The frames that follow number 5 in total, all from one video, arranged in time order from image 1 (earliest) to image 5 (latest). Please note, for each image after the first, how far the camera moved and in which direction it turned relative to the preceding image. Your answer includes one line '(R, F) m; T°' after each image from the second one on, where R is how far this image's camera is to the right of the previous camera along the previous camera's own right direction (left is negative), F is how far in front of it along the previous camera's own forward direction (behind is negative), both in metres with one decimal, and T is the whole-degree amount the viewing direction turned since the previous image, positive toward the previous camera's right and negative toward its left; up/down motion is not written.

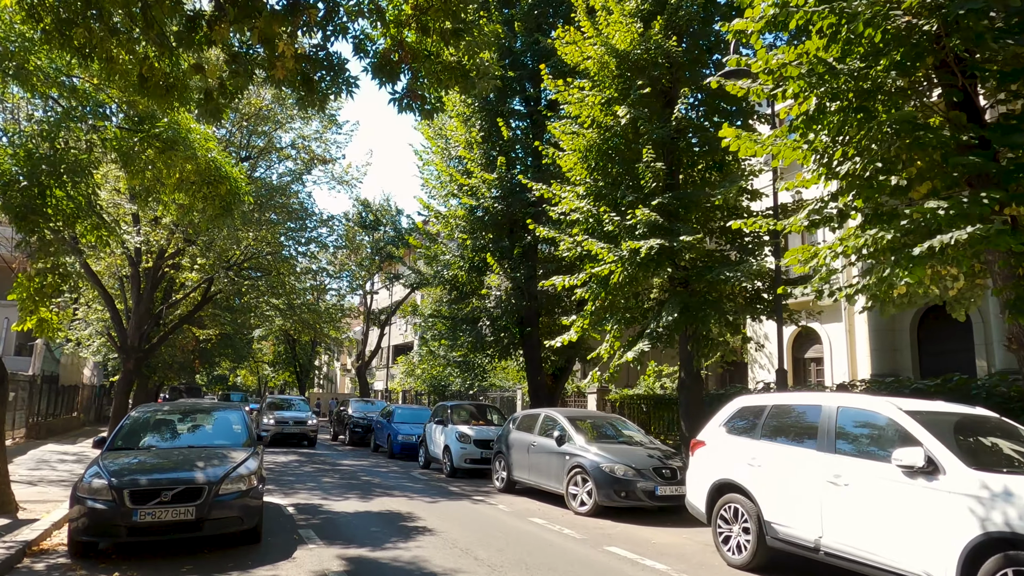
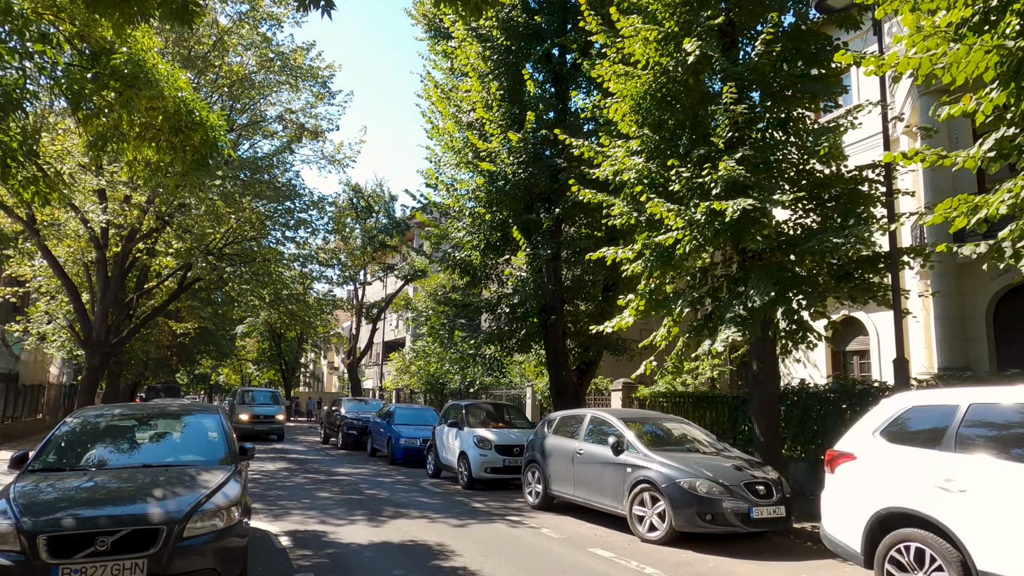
(-0.8, +2.1) m; +1°
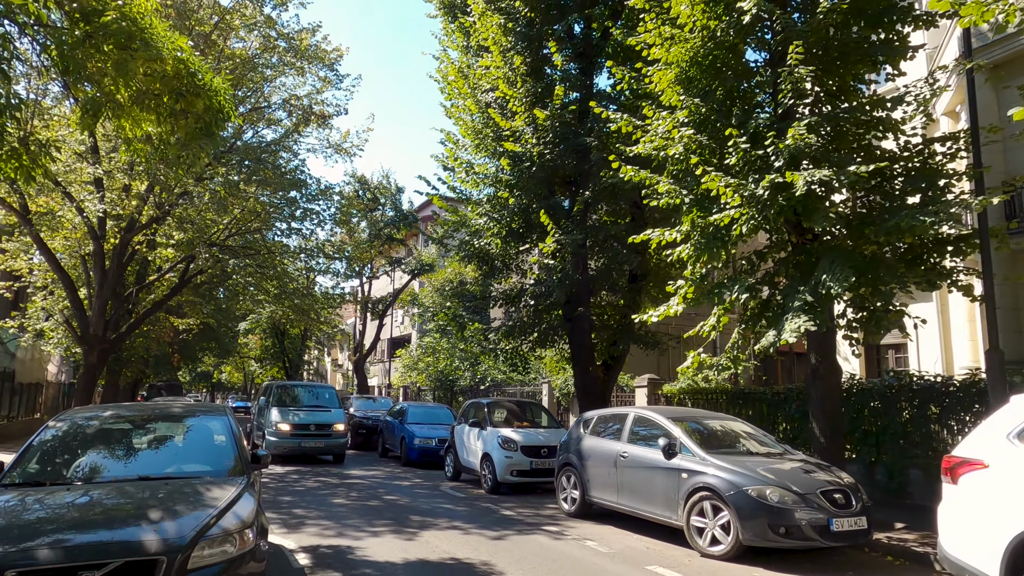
(-0.4, +0.9) m; 0°
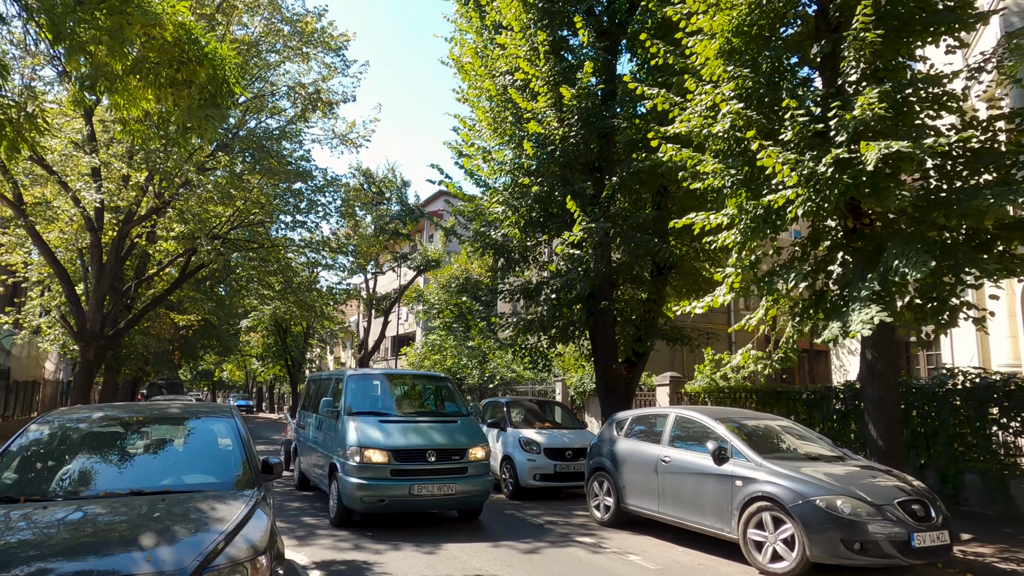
(-0.4, +0.7) m; 0°
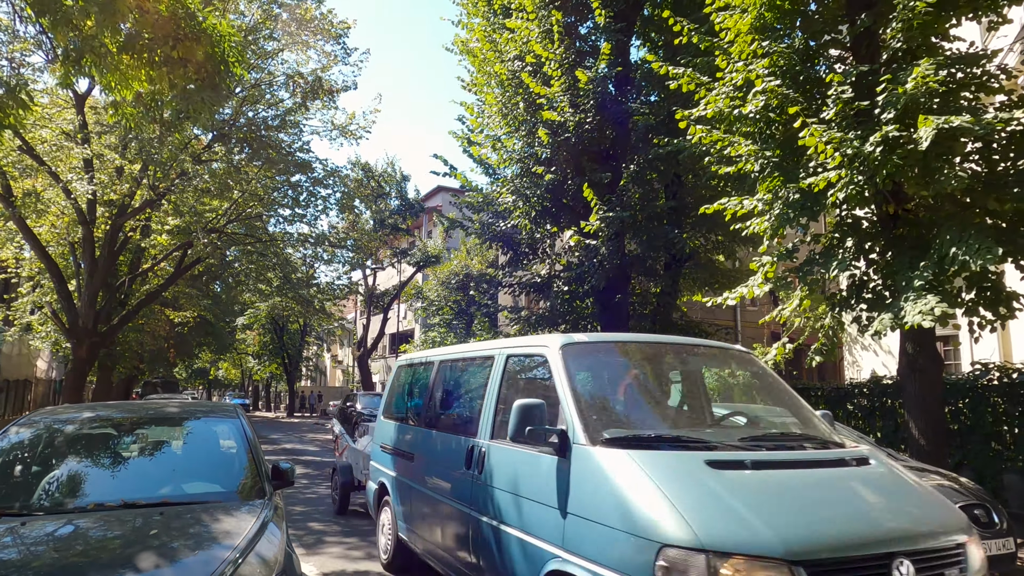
(-0.3, +0.5) m; 0°
